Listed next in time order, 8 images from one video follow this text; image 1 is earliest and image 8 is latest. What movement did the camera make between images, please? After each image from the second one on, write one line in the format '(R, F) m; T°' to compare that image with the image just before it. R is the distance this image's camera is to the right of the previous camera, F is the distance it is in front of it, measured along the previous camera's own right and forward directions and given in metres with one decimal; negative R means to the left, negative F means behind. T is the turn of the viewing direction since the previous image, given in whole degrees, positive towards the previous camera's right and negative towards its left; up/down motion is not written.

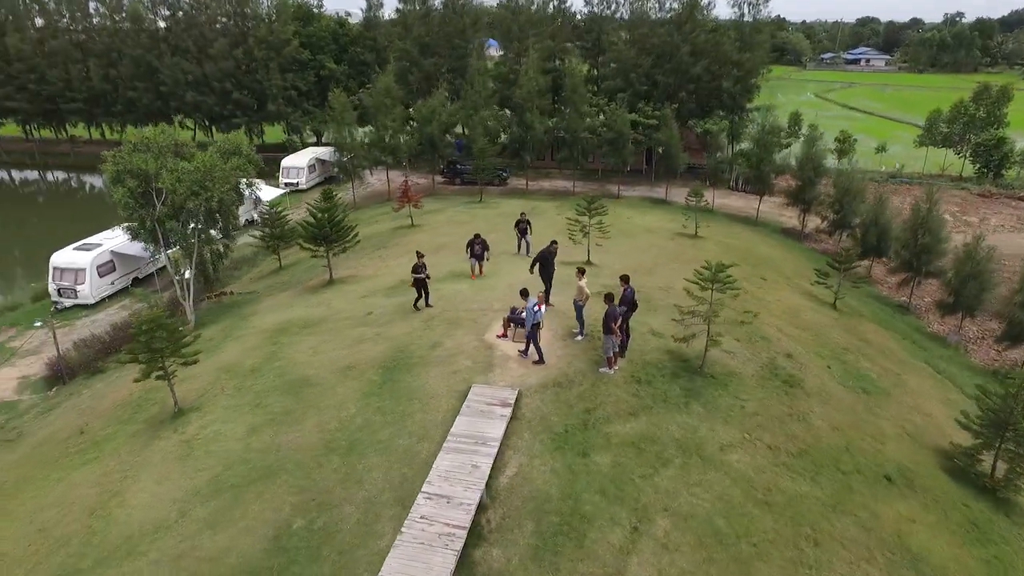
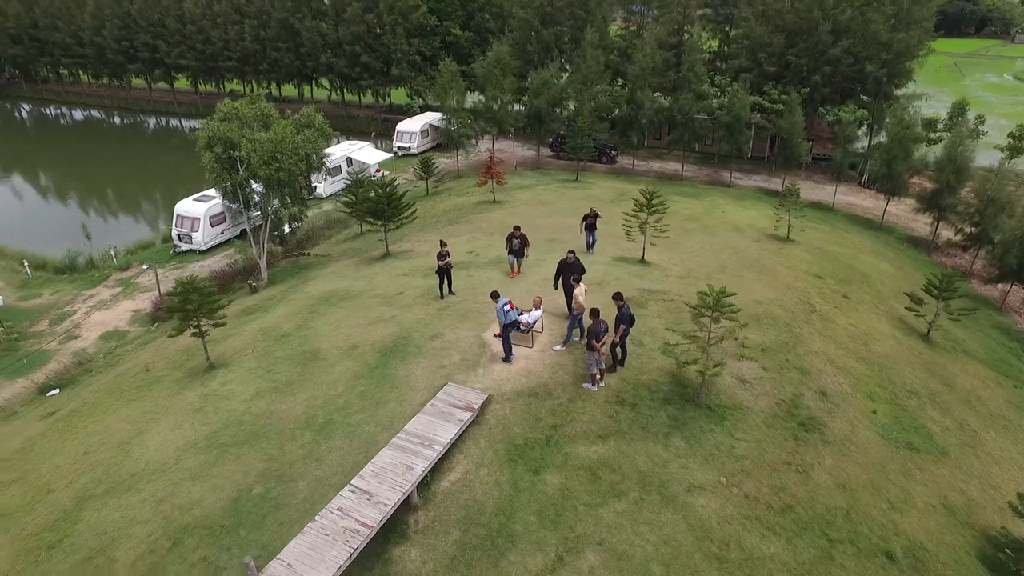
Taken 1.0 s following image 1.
(+2.6, +0.4) m; -12°
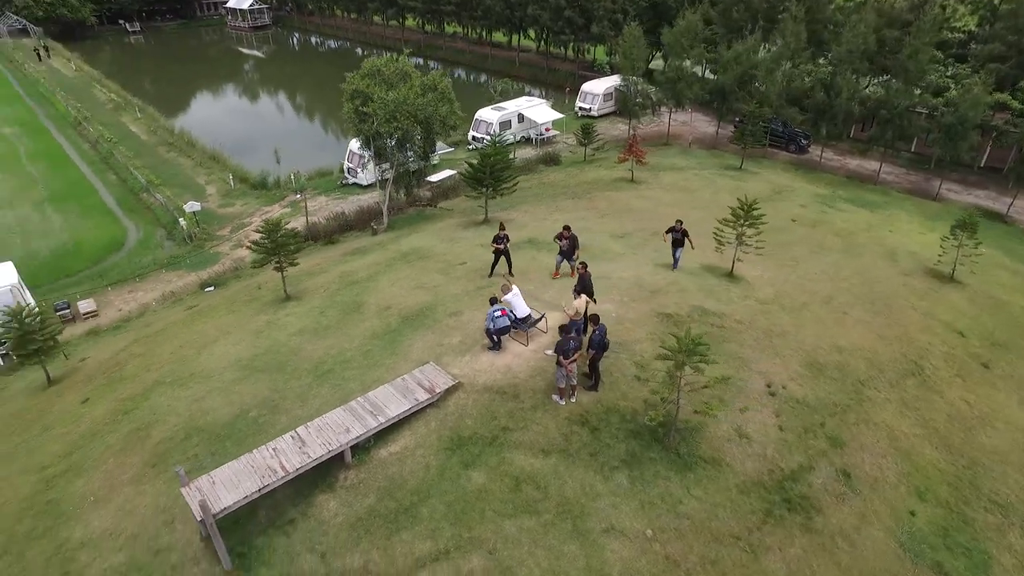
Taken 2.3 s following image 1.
(+3.9, +0.6) m; -19°
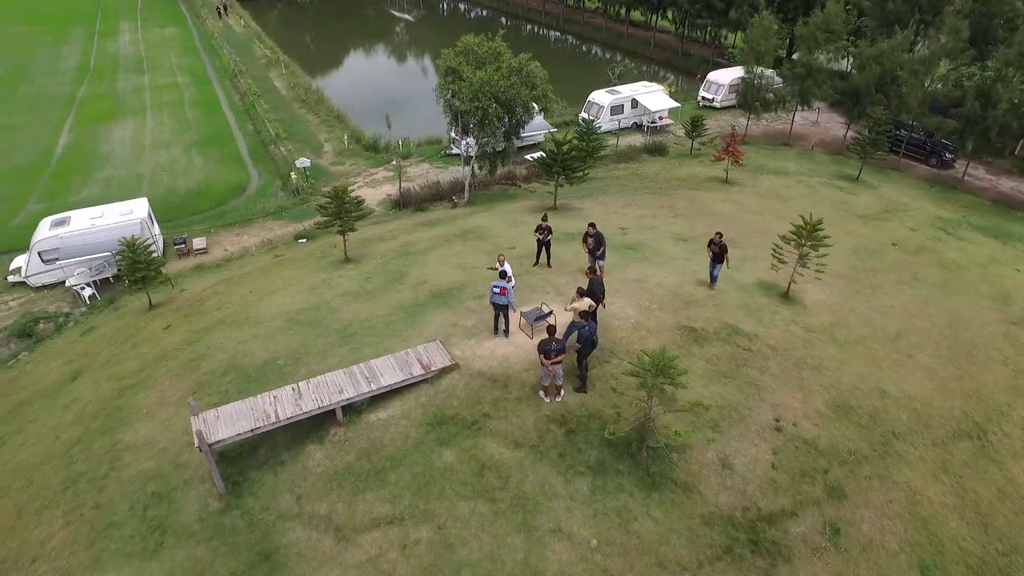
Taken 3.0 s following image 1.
(+2.3, 0.0) m; -11°
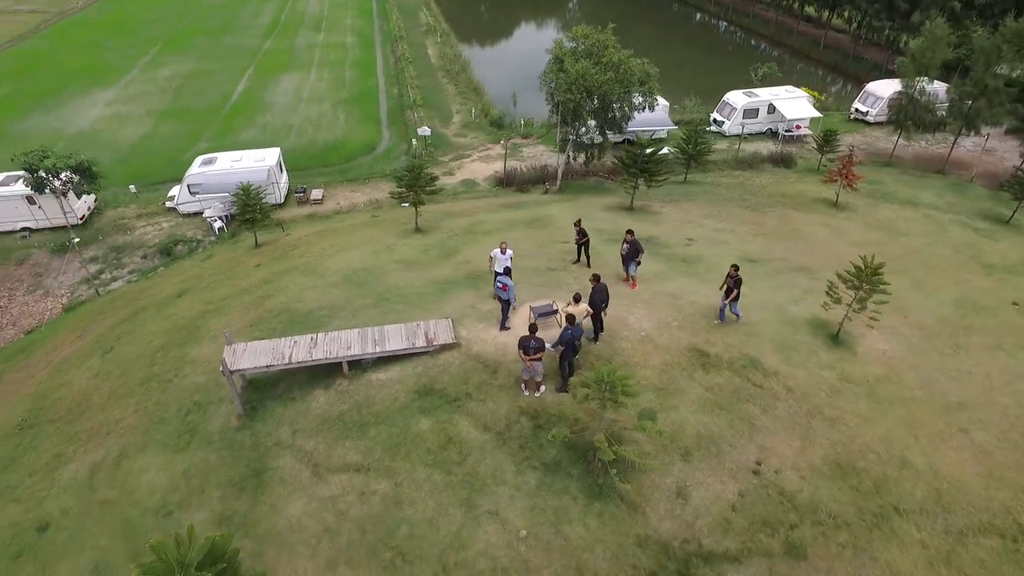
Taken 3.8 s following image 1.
(+2.7, -0.2) m; -13°
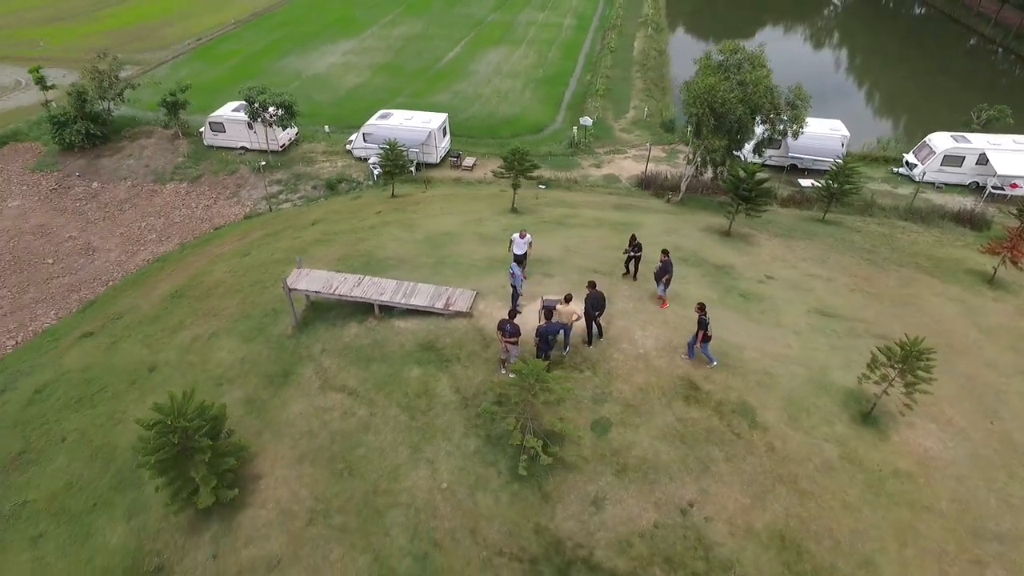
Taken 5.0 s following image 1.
(+4.0, -0.4) m; -18°
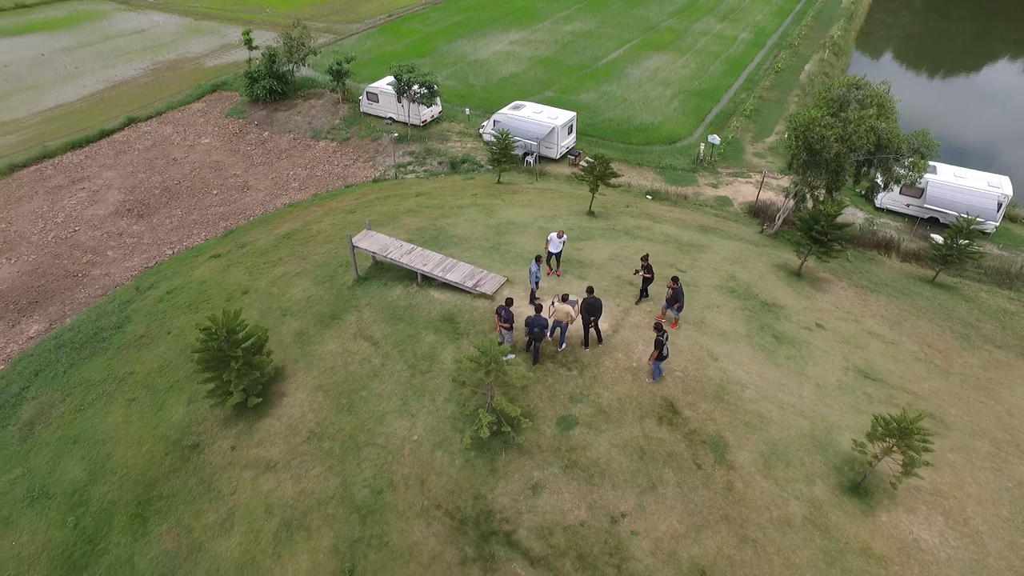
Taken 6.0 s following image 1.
(+3.2, -0.6) m; -14°
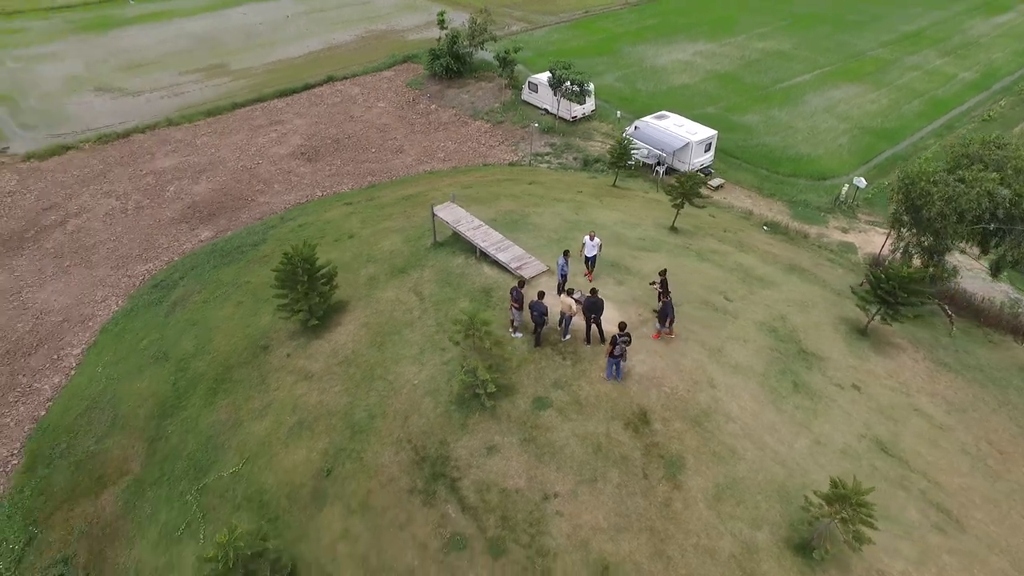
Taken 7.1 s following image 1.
(+3.6, -0.8) m; -15°
